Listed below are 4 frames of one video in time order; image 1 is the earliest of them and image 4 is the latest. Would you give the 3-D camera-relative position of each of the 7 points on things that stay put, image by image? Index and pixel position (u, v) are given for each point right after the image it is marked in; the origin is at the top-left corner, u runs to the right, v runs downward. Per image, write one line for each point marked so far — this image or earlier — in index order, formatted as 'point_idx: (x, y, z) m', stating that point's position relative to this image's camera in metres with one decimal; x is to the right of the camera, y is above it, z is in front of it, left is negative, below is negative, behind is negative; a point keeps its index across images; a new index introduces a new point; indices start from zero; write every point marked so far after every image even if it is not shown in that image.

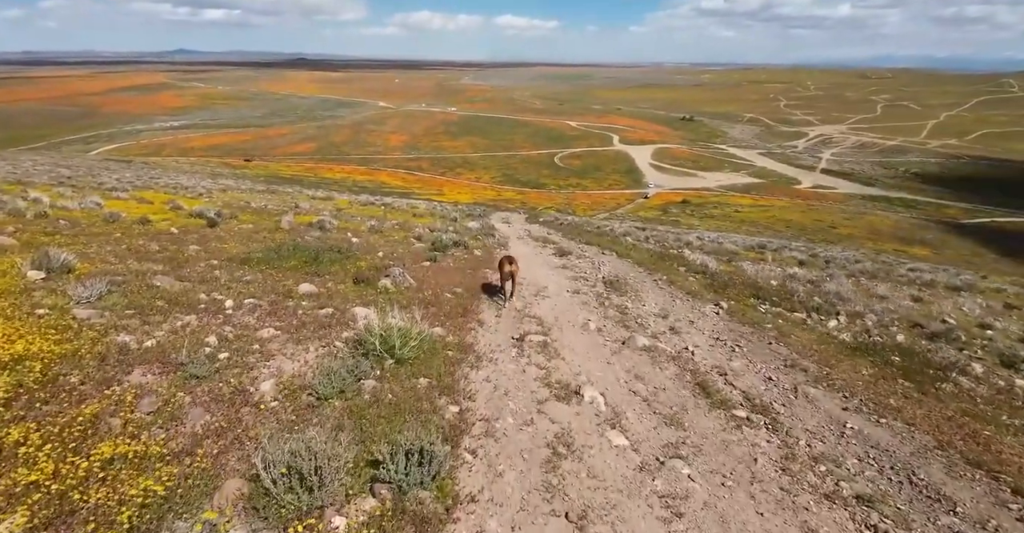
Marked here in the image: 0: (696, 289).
0: (+6.9, -0.9, +18.6) m
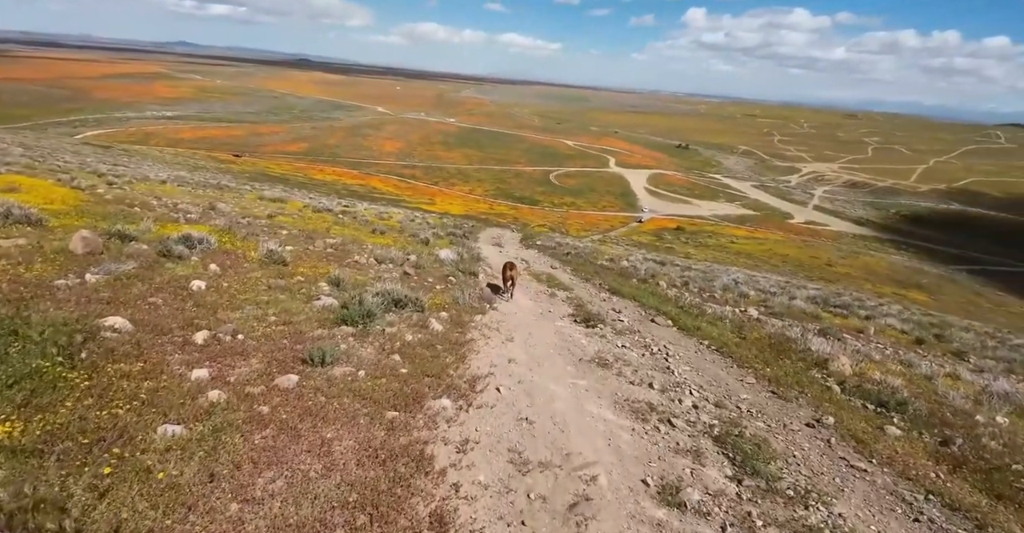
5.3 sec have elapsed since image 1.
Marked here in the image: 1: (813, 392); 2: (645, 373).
0: (+6.7, -3.4, +7.5) m
1: (+6.6, -2.7, +11.0) m
2: (+3.0, -2.4, +11.3) m
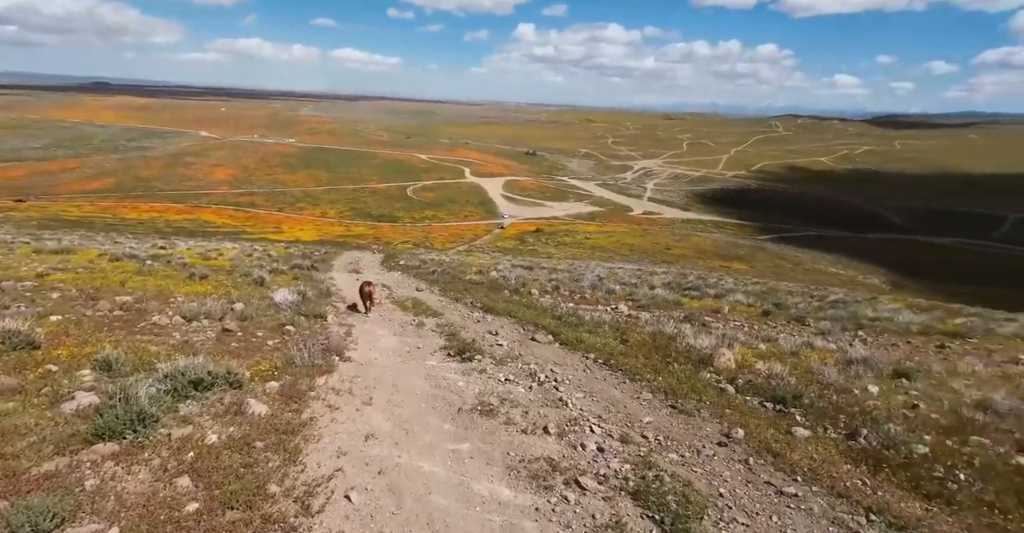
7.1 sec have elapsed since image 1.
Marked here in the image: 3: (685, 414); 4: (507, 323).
0: (+5.0, -3.2, +6.8) m
1: (+4.0, -2.6, +10.1) m
2: (+0.5, -2.8, +9.5) m
3: (+3.3, -2.8, +9.5) m
4: (-0.2, -2.0, +17.6) m
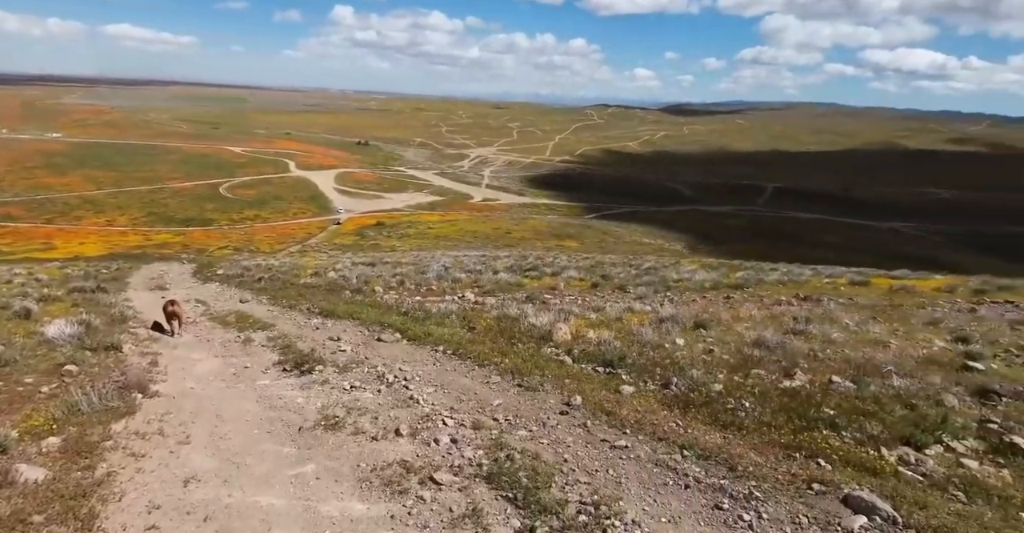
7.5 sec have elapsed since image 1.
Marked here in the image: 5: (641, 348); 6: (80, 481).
0: (+2.9, -2.7, +8.1) m
1: (+0.9, -2.3, +10.9) m
2: (-2.3, -2.8, +9.2) m
3: (+0.4, -2.5, +10.1) m
4: (-5.4, -2.0, +16.7) m
5: (+3.1, -2.0, +12.3) m
6: (-5.8, -2.8, +6.7) m
